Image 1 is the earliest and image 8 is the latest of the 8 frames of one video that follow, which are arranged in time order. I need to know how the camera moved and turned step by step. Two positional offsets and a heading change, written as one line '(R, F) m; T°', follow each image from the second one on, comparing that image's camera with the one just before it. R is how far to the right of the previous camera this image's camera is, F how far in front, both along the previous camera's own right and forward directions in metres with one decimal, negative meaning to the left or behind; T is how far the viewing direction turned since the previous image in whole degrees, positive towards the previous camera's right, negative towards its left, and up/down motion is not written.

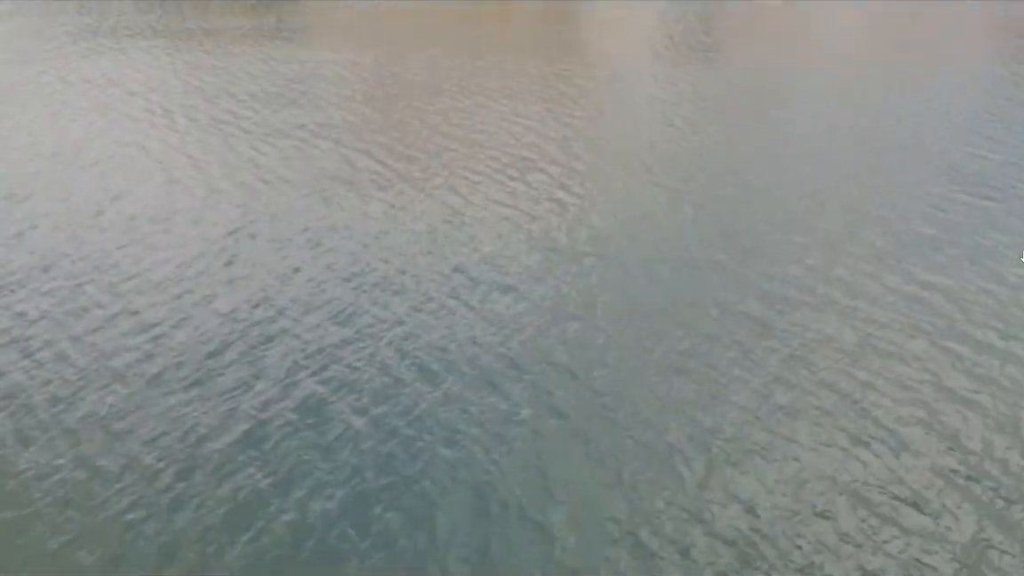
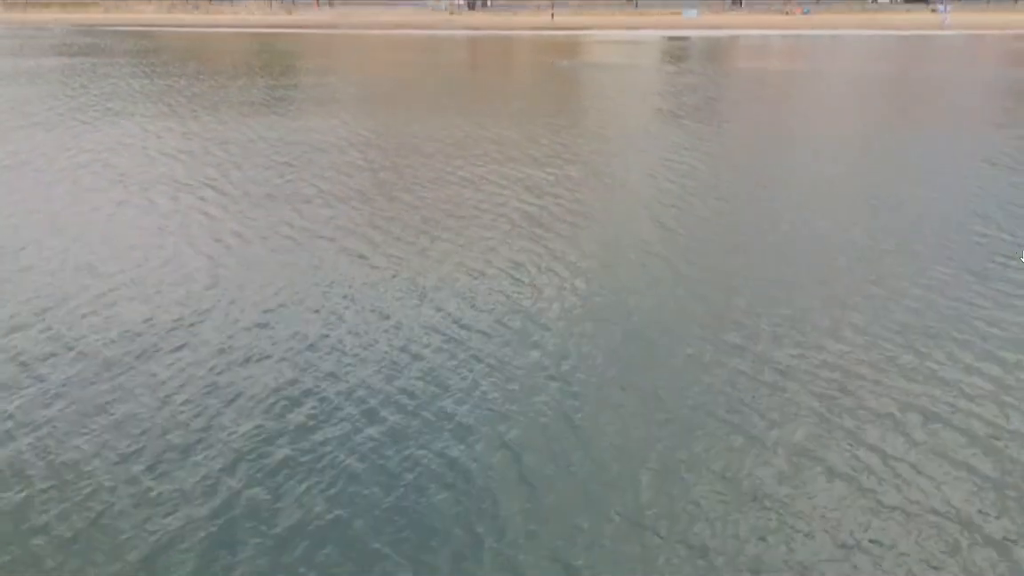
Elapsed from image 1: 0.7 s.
(-0.3, +1.6) m; 0°
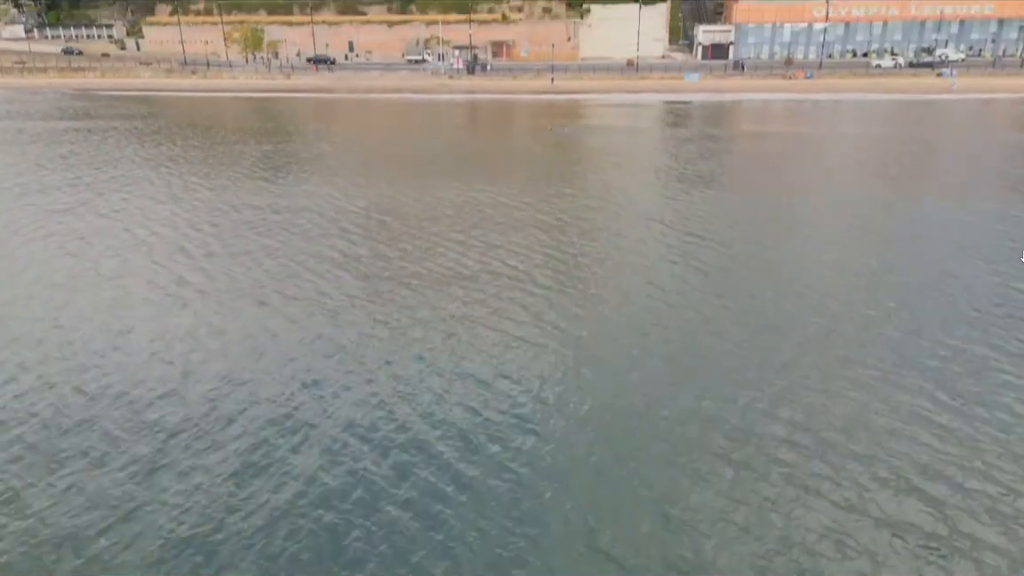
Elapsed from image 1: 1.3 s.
(-0.4, +1.7) m; 0°
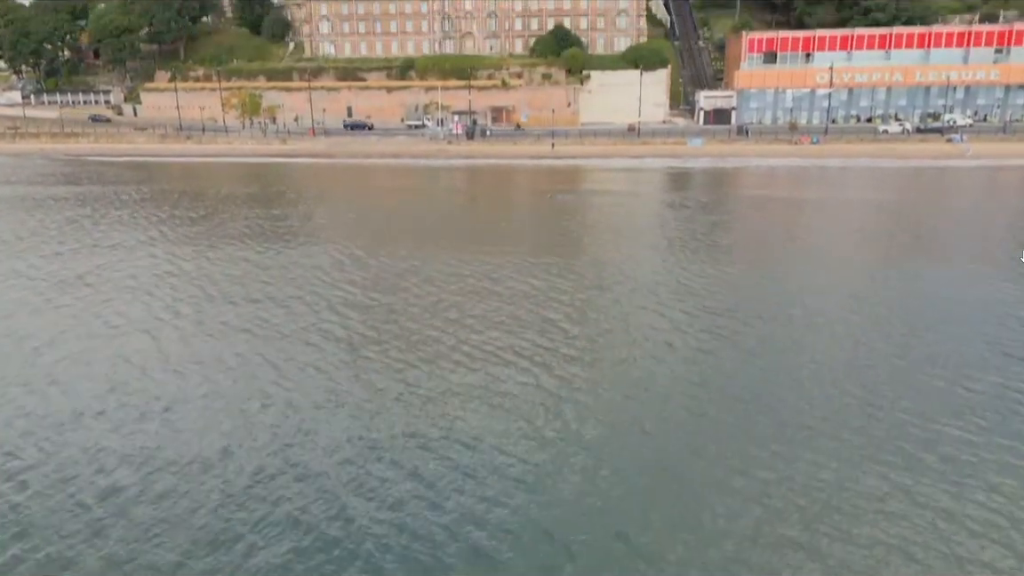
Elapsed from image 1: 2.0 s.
(-0.4, +1.8) m; 0°
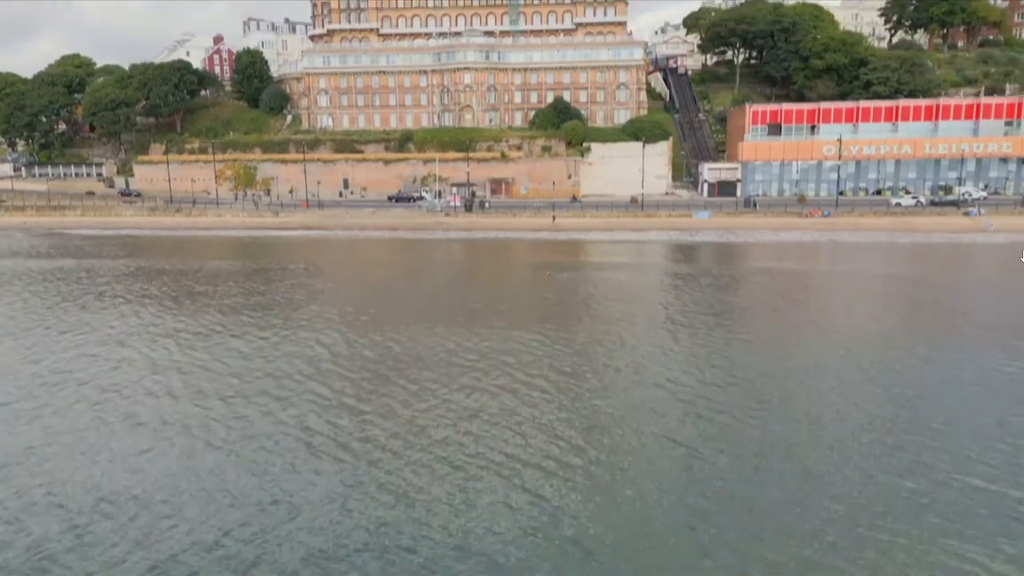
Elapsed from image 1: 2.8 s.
(-0.3, +2.2) m; 0°
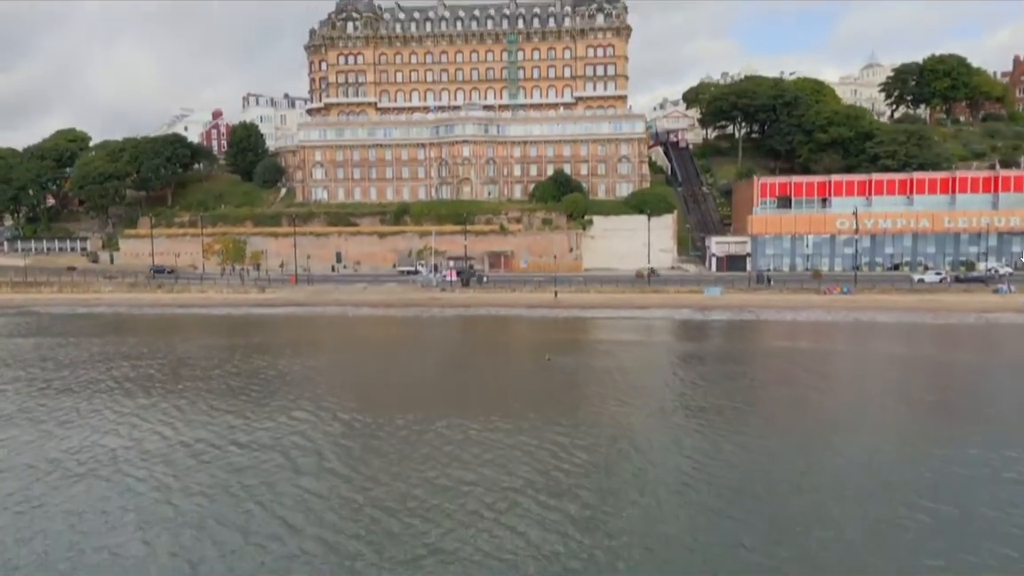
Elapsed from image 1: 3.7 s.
(0.0, +2.7) m; 0°
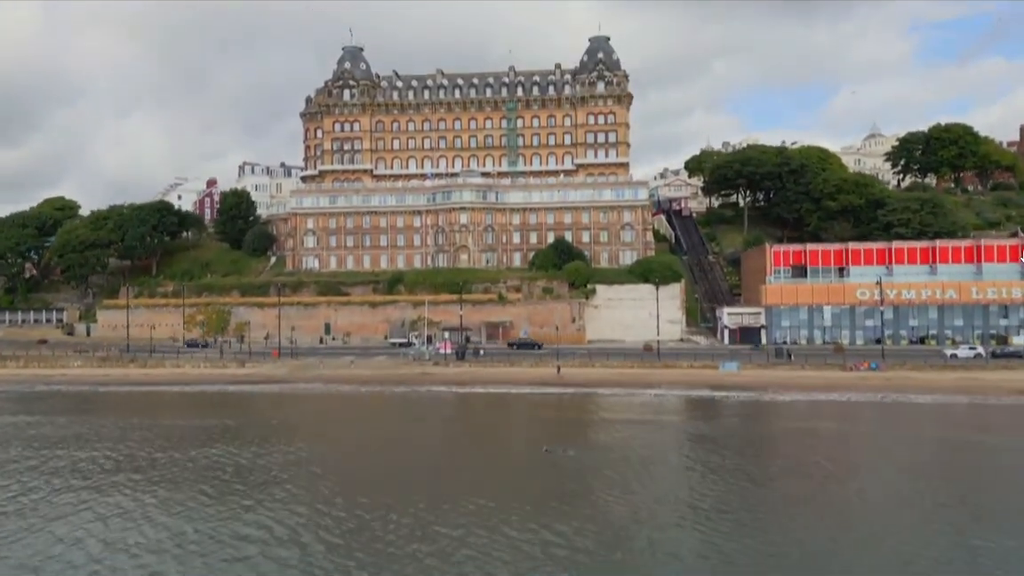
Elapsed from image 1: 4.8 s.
(0.0, +3.0) m; 0°
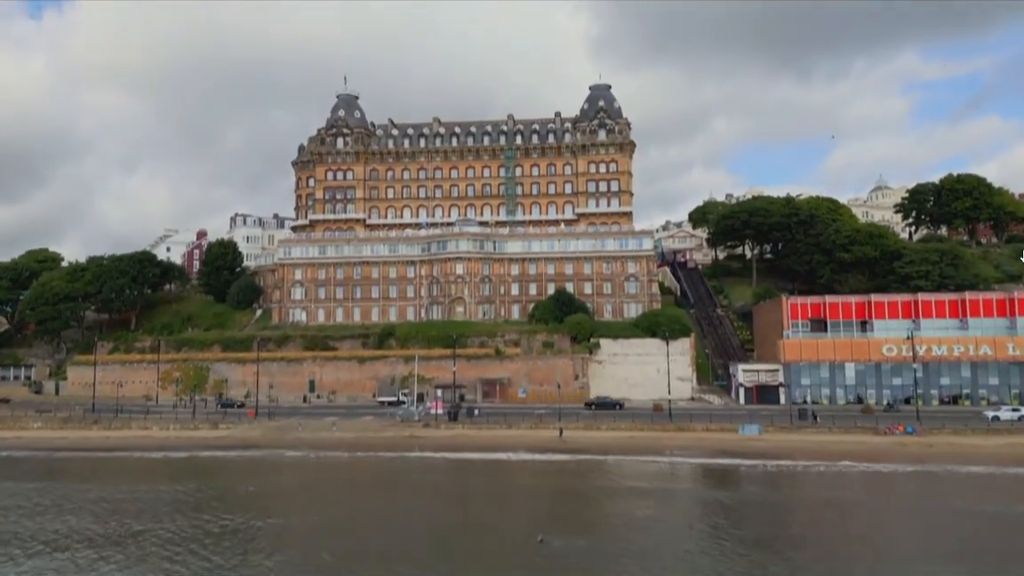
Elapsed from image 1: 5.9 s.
(+0.1, +3.1) m; 0°
